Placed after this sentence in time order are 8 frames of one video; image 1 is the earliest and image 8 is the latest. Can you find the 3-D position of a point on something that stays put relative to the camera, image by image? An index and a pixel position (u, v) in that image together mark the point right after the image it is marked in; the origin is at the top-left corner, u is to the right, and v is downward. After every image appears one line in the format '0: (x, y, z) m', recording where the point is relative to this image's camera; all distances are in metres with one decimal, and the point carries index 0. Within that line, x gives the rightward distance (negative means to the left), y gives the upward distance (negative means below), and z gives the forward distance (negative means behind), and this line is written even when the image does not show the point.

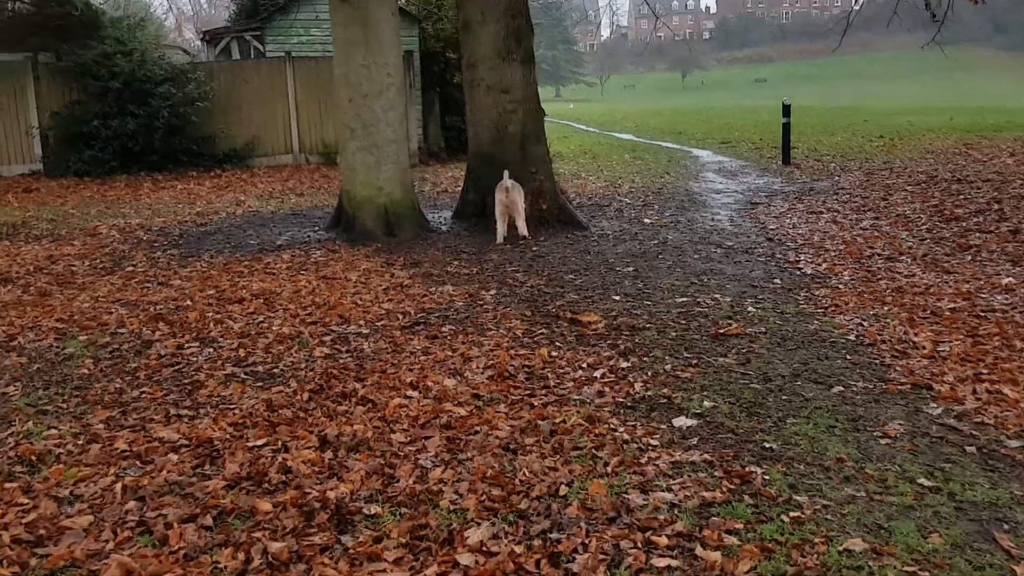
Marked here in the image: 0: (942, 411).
0: (+2.1, -0.6, +4.6) m
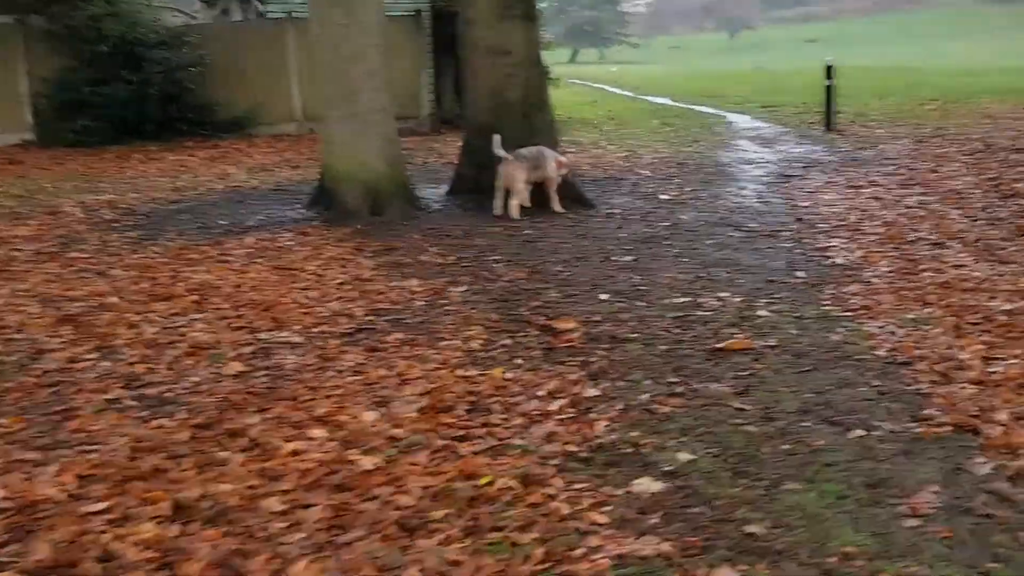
0: (+1.8, -0.7, +3.5) m
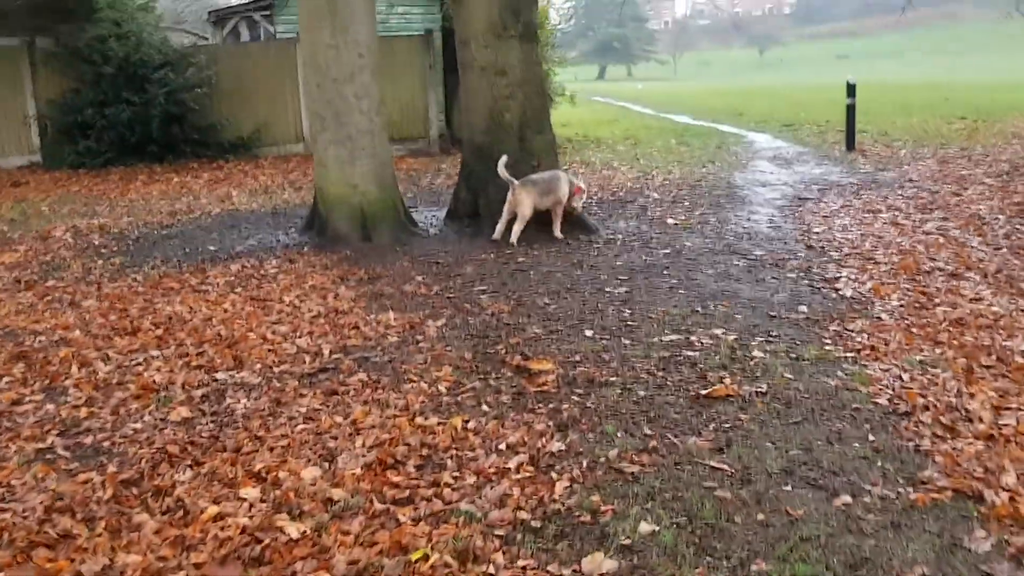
0: (+1.6, -0.8, +3.1) m
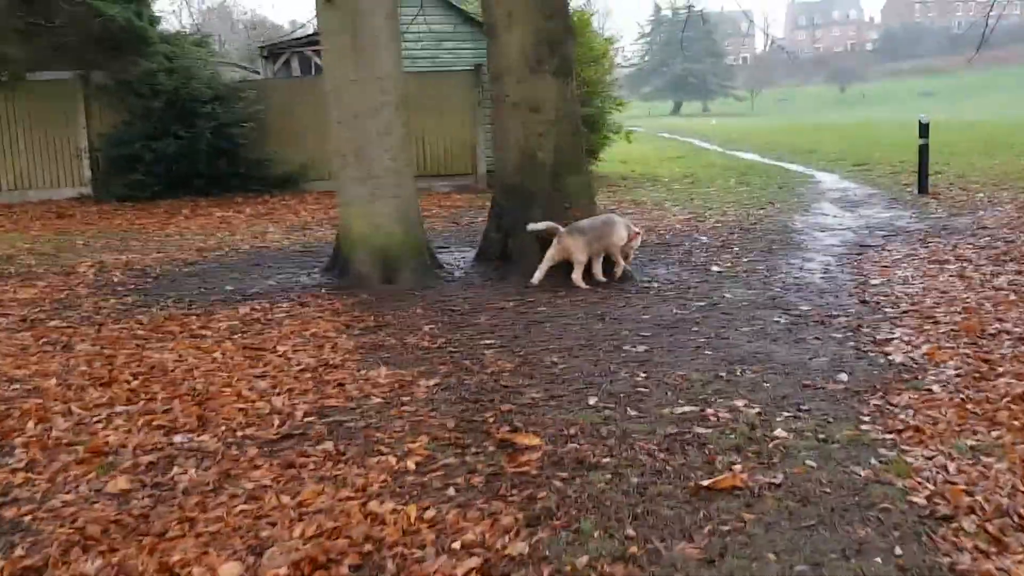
0: (+1.4, -1.1, +2.4) m
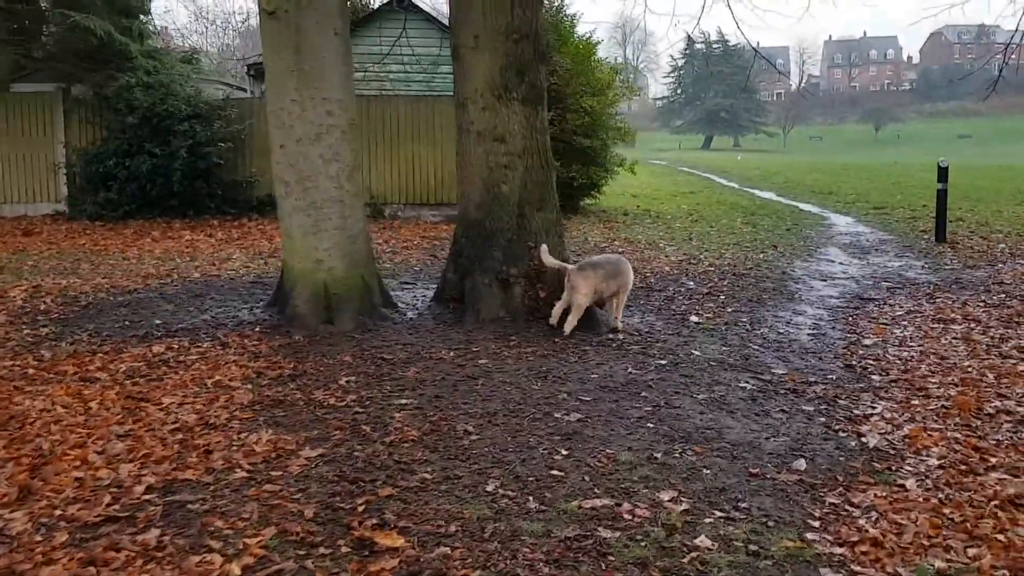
0: (+0.7, -1.4, +1.6) m
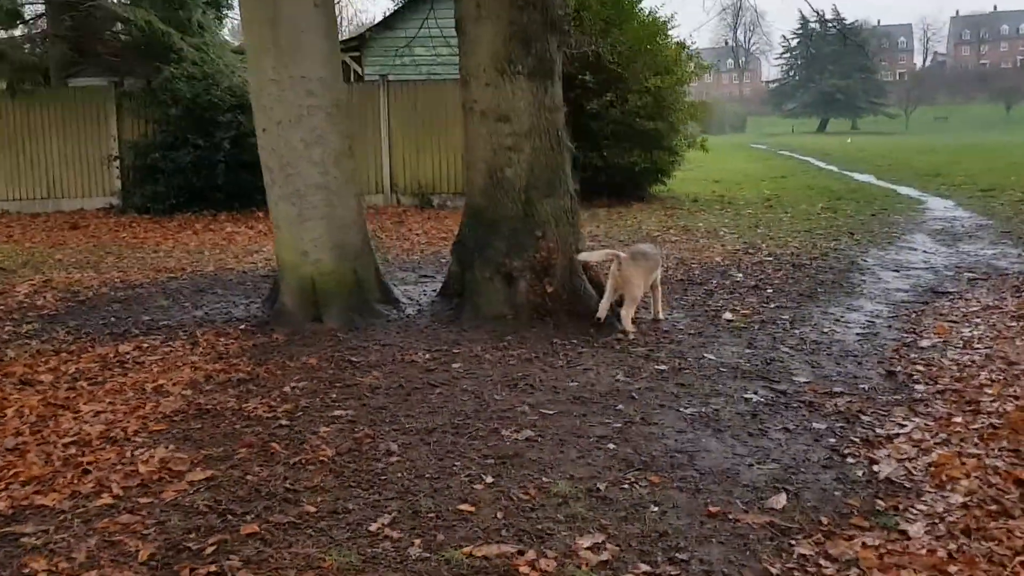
0: (0.0, -1.4, +0.8) m
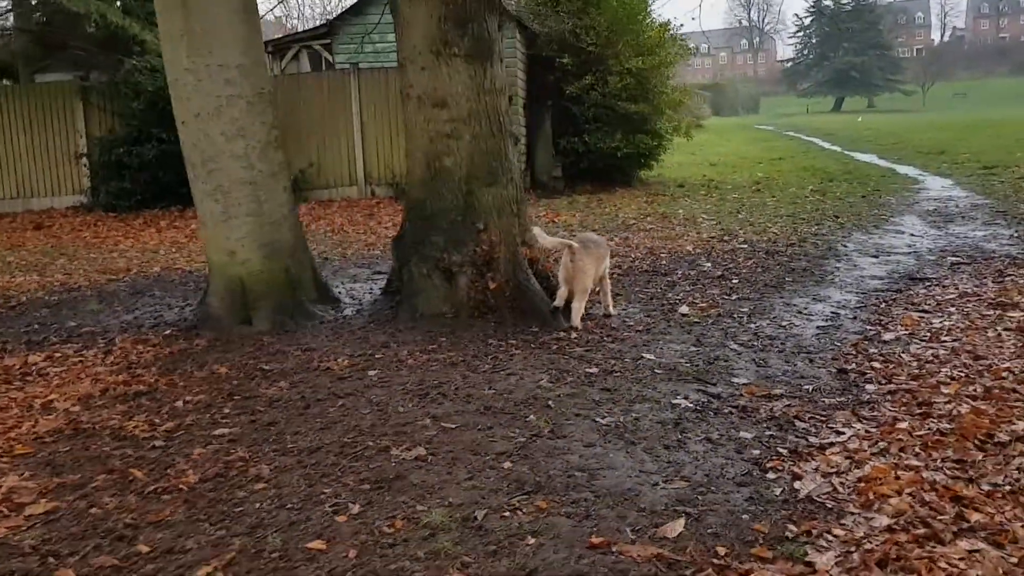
0: (-0.5, -1.4, +0.5) m
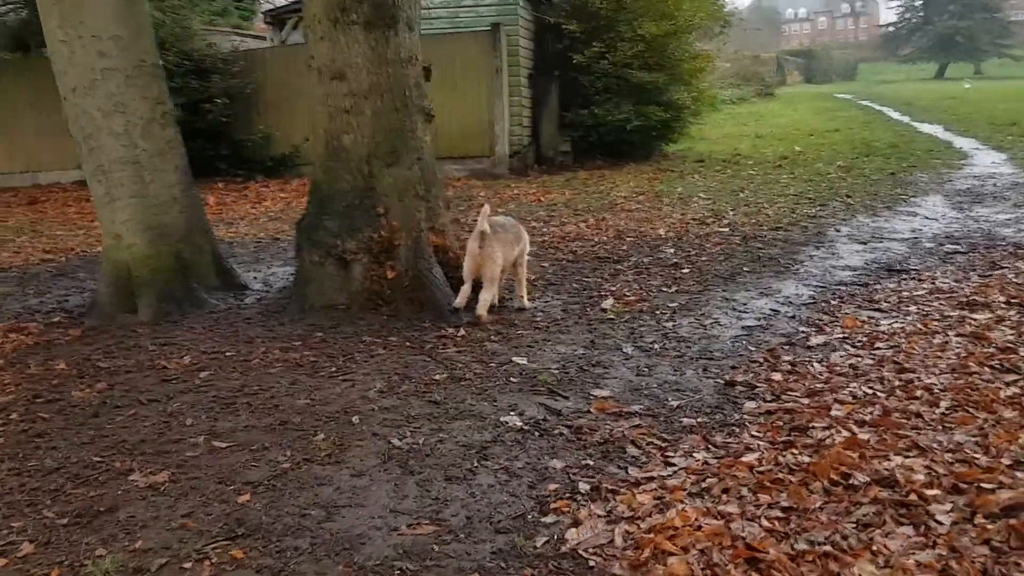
0: (-1.8, -1.6, +0.1) m
